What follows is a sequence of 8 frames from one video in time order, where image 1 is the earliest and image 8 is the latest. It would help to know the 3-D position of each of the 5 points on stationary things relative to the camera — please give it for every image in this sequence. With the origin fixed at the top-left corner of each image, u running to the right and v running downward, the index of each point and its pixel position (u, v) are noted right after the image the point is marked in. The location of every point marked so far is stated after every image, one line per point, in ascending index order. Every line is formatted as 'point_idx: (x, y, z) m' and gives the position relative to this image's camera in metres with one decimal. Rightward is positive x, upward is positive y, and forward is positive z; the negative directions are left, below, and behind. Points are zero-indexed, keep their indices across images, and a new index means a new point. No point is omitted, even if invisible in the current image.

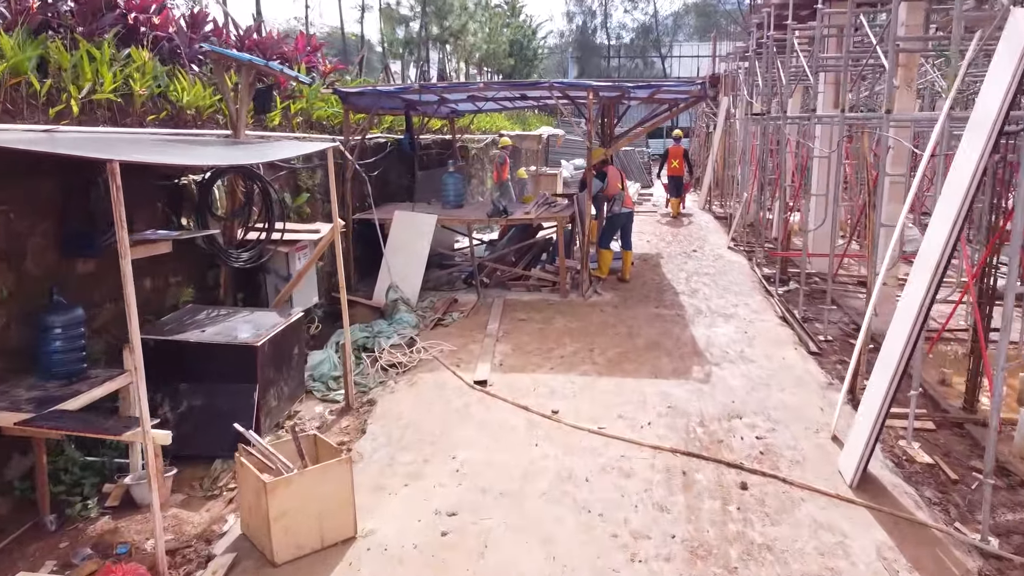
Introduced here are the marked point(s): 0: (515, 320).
0: (0.0, -0.3, +7.8) m
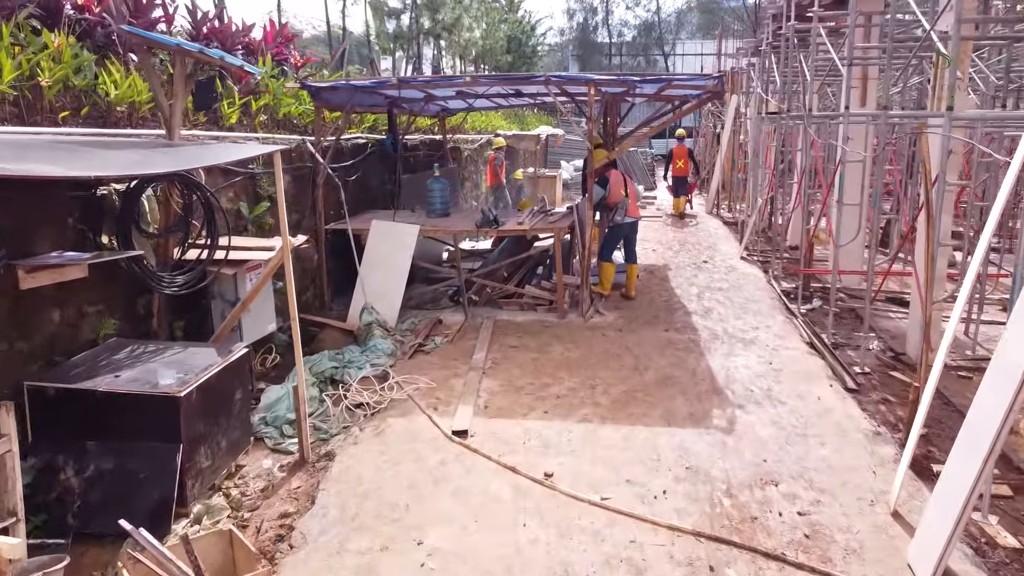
0: (-0.1, -0.5, +6.8) m
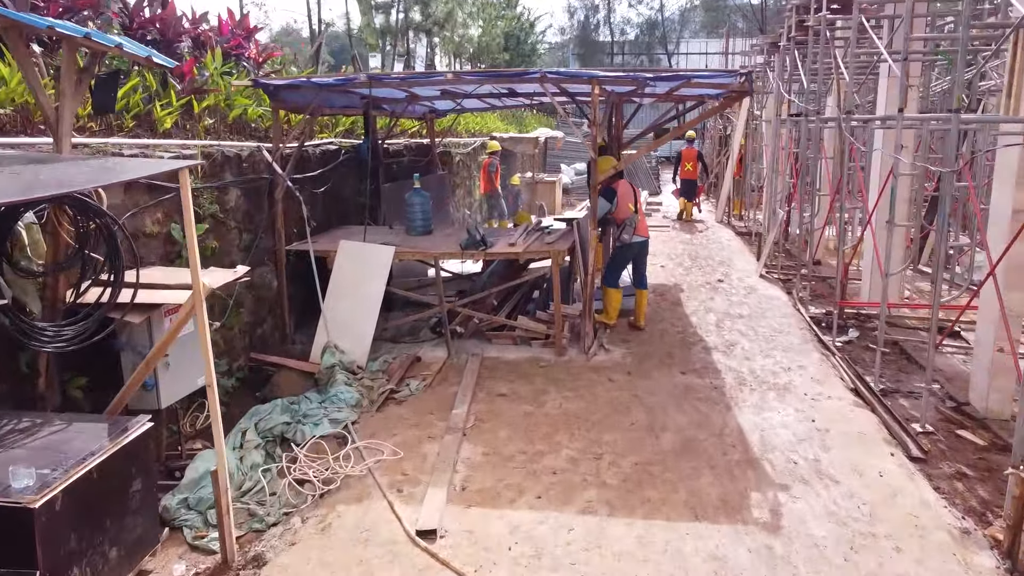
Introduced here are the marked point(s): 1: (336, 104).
0: (-0.1, -0.8, +5.7) m
1: (-1.7, +1.8, +7.6) m
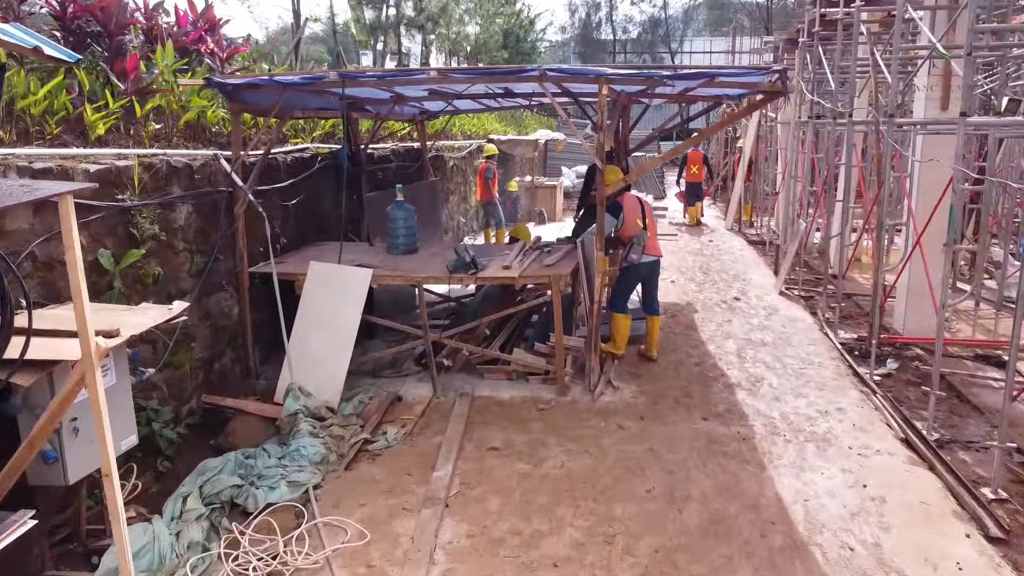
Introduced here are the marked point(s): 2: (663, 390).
0: (-0.2, -1.0, +4.9) m
1: (-1.8, +1.6, +6.8) m
2: (+1.1, -0.8, +5.9) m
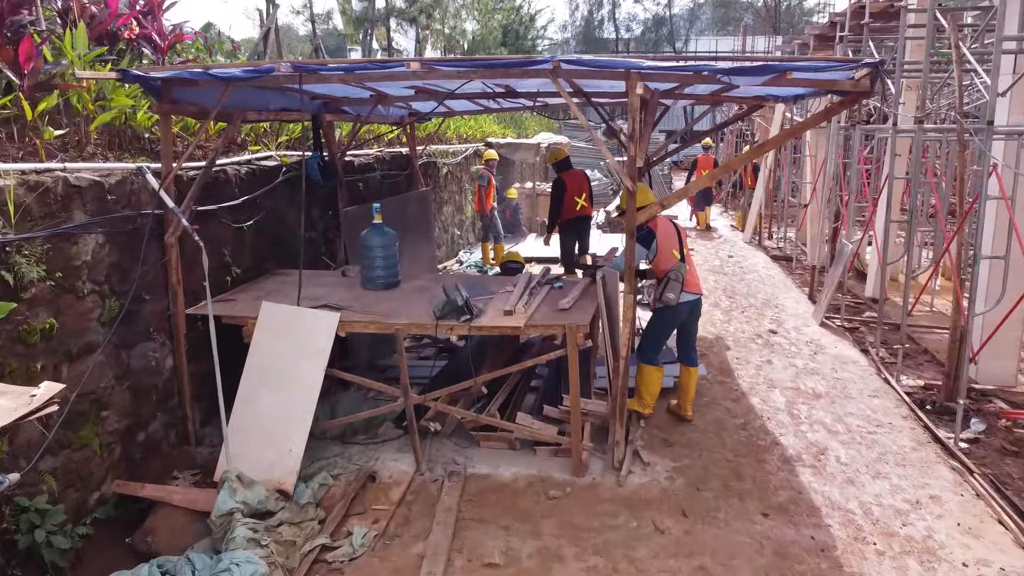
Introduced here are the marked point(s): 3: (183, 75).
0: (-0.2, -1.3, +3.6) m
1: (-1.7, +1.3, +5.6) m
2: (+1.2, -1.1, +4.6) m
3: (-1.8, +1.2, +4.3) m
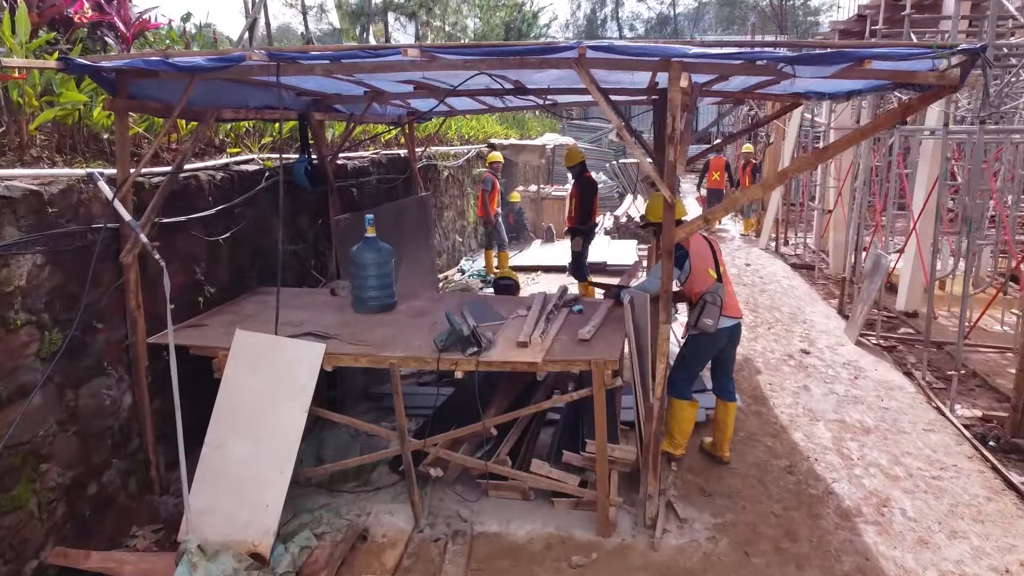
0: (-0.1, -1.5, +3.0) m
1: (-1.7, +1.2, +4.9) m
2: (+1.2, -1.2, +4.0) m
3: (-1.7, +1.0, +3.6) m
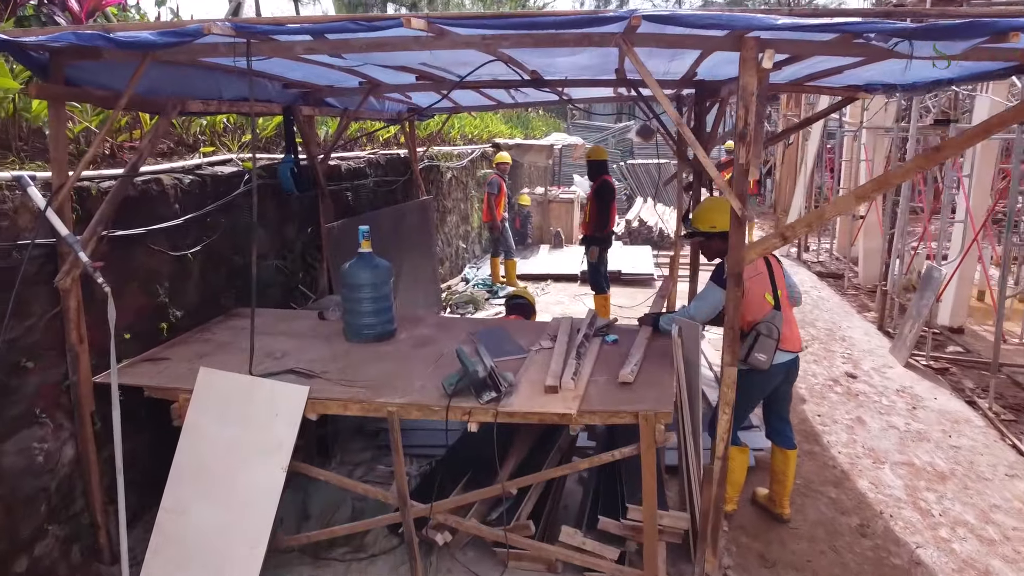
0: (0.0, -1.6, +2.2) m
1: (-1.6, +1.0, +4.2) m
2: (+1.3, -1.3, +3.2) m
3: (-1.6, +0.9, +2.9) m
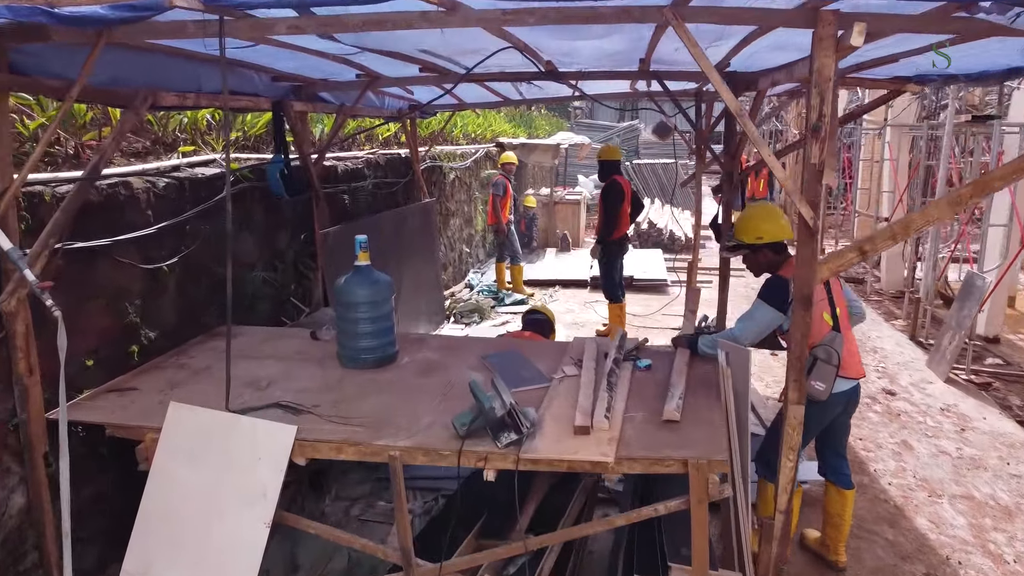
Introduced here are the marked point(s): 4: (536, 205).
0: (+0.1, -1.7, +1.7) m
1: (-1.5, +1.0, +3.7) m
2: (+1.4, -1.4, +2.8) m
3: (-1.5, +0.8, +2.4) m
4: (+0.4, +1.3, +12.1) m
